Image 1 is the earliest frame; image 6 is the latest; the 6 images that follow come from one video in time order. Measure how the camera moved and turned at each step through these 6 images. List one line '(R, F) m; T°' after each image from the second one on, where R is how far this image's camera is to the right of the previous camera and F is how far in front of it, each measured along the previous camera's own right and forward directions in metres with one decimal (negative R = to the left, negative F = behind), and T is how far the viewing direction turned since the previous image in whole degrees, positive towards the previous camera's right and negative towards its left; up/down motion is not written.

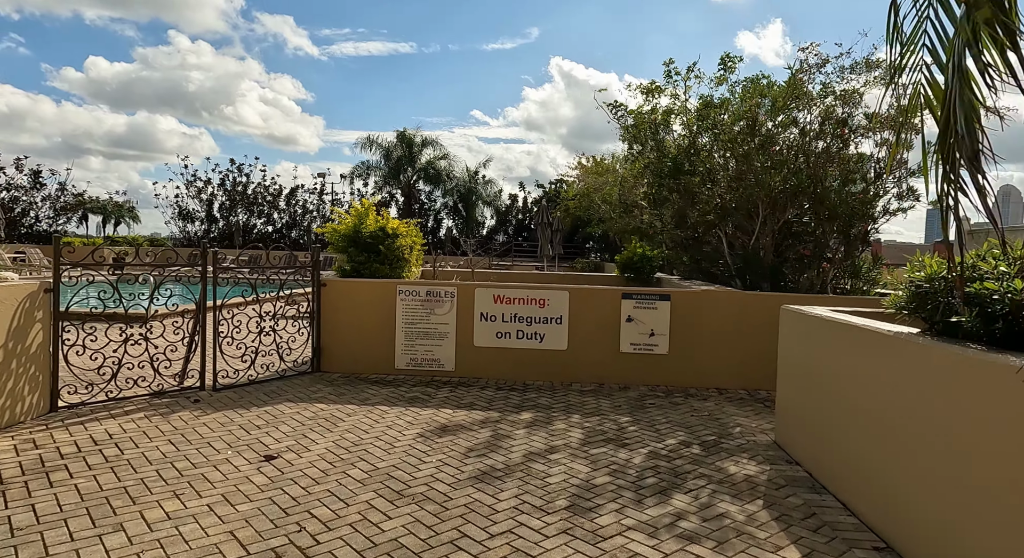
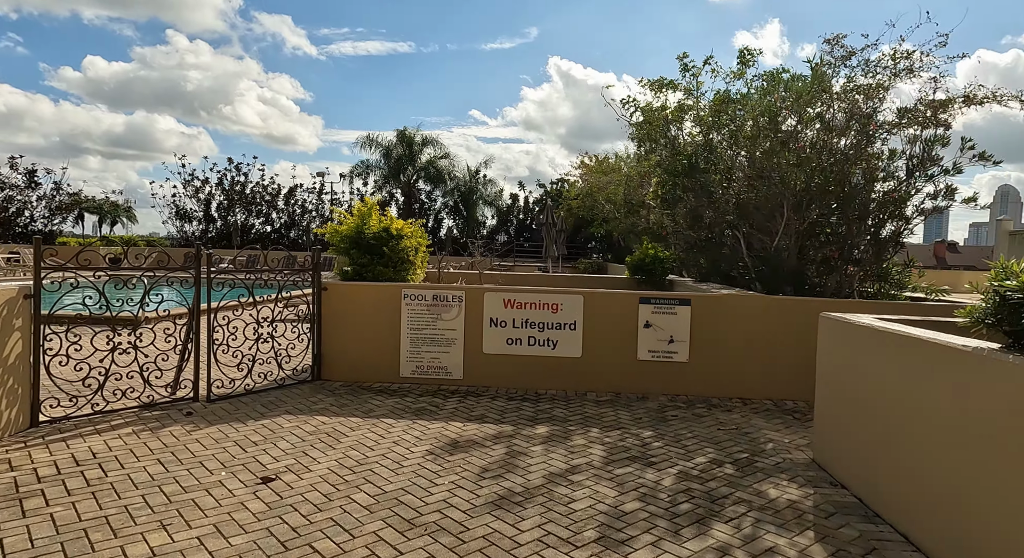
(-0.1, +0.4) m; 0°
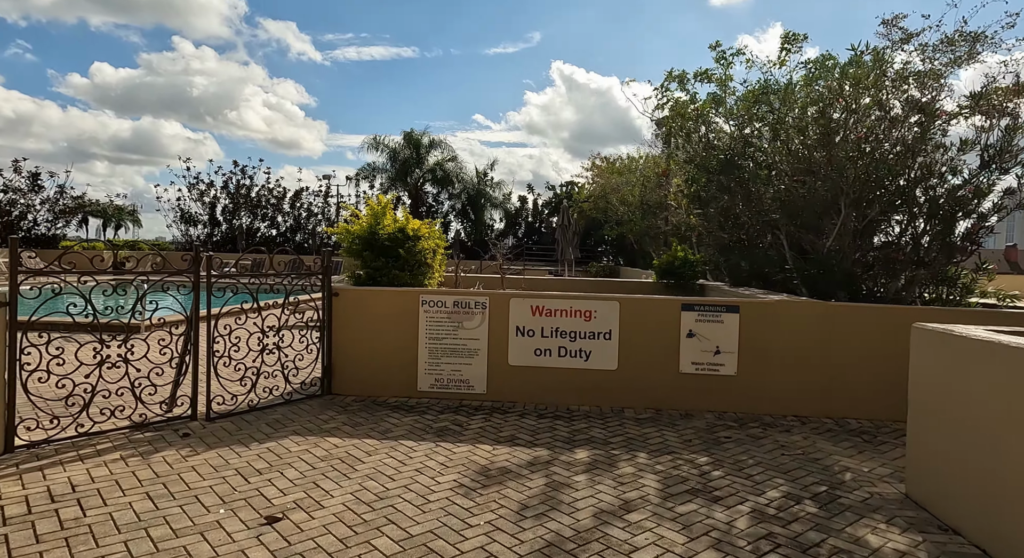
(-0.3, +0.7) m; 0°
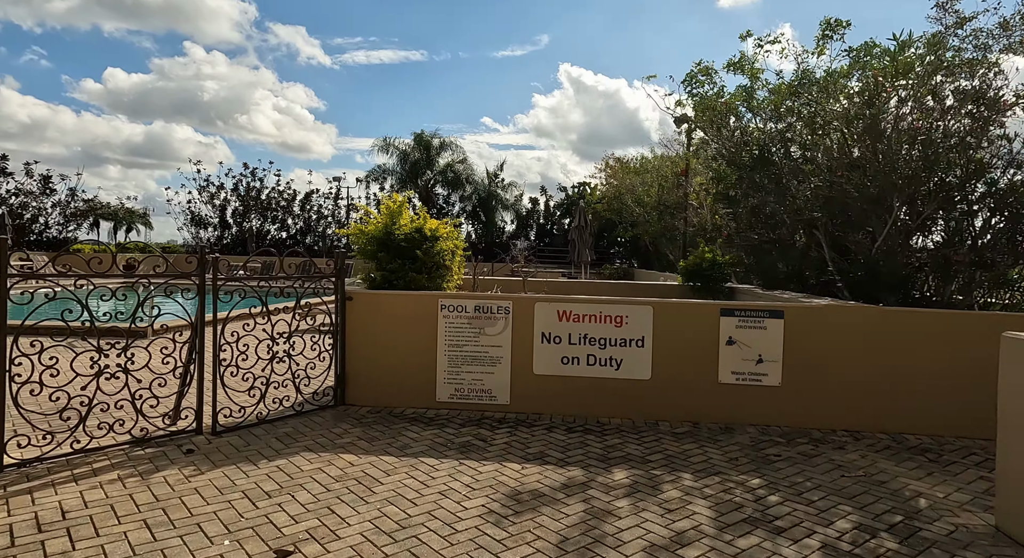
(-0.2, +0.4) m; -1°
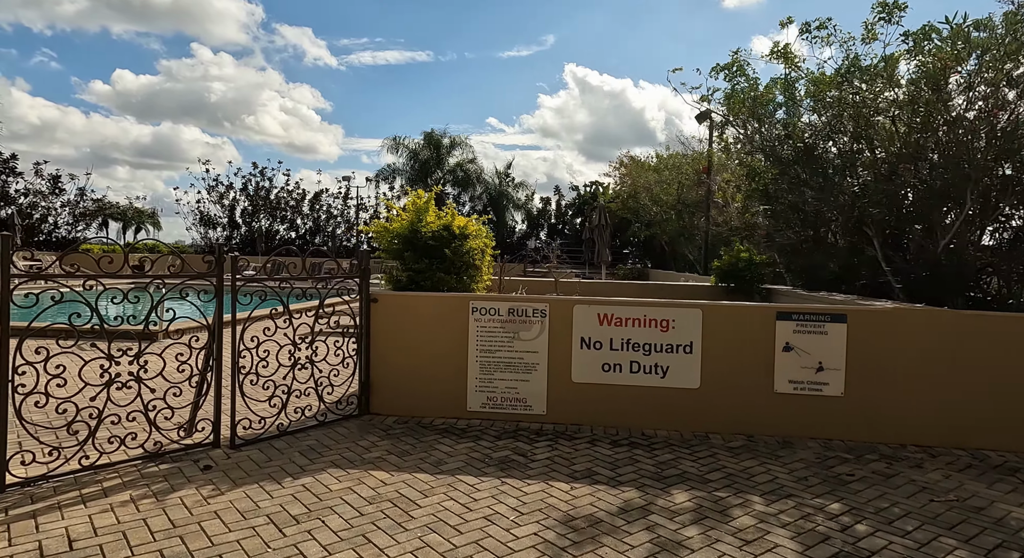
(-0.3, +0.4) m; -1°
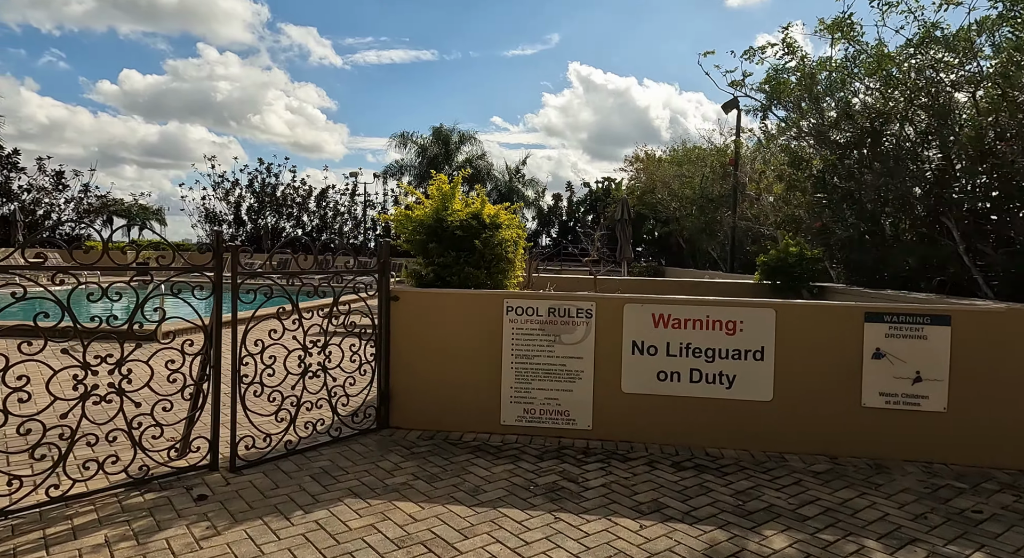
(-0.3, +0.8) m; 0°
